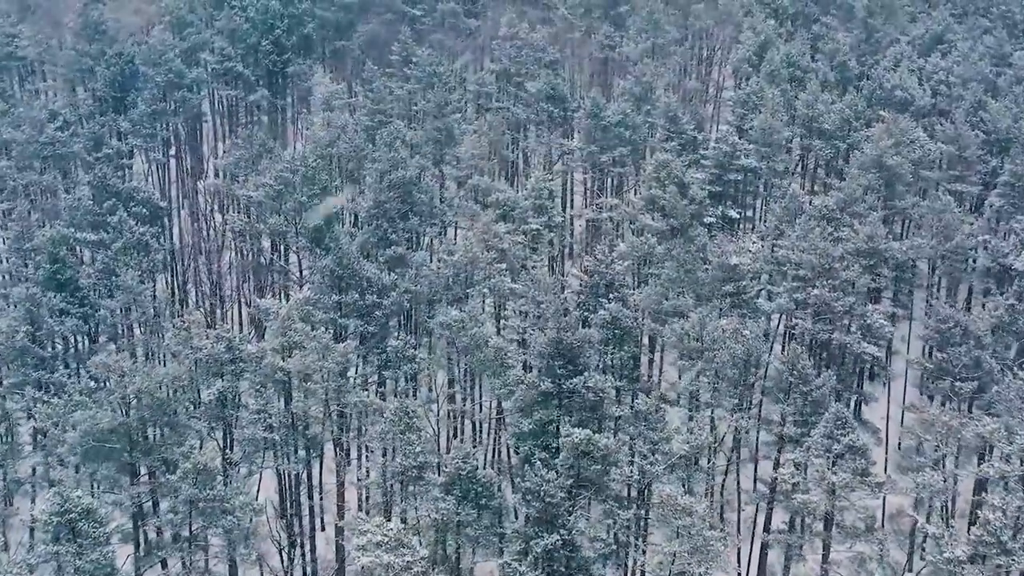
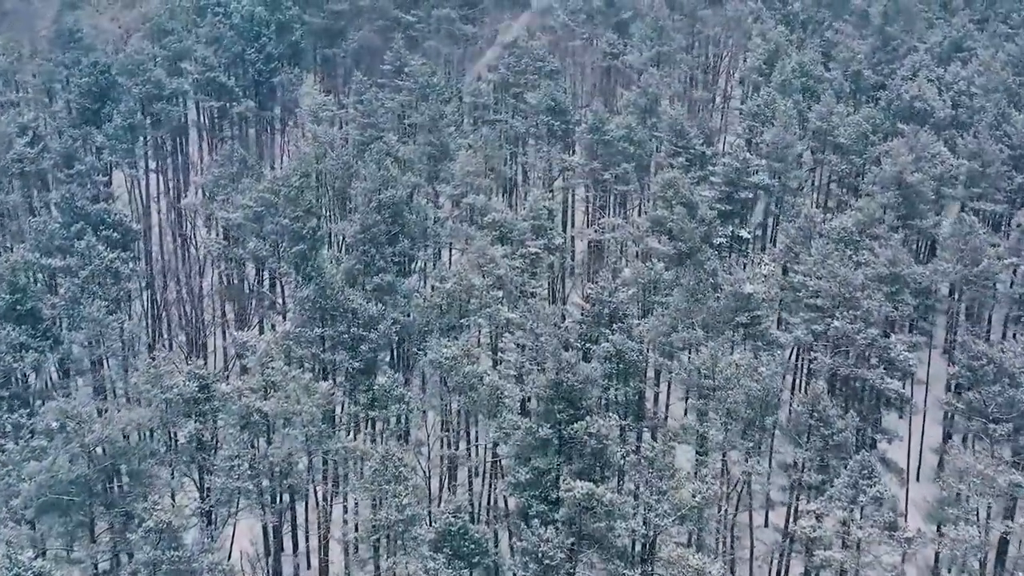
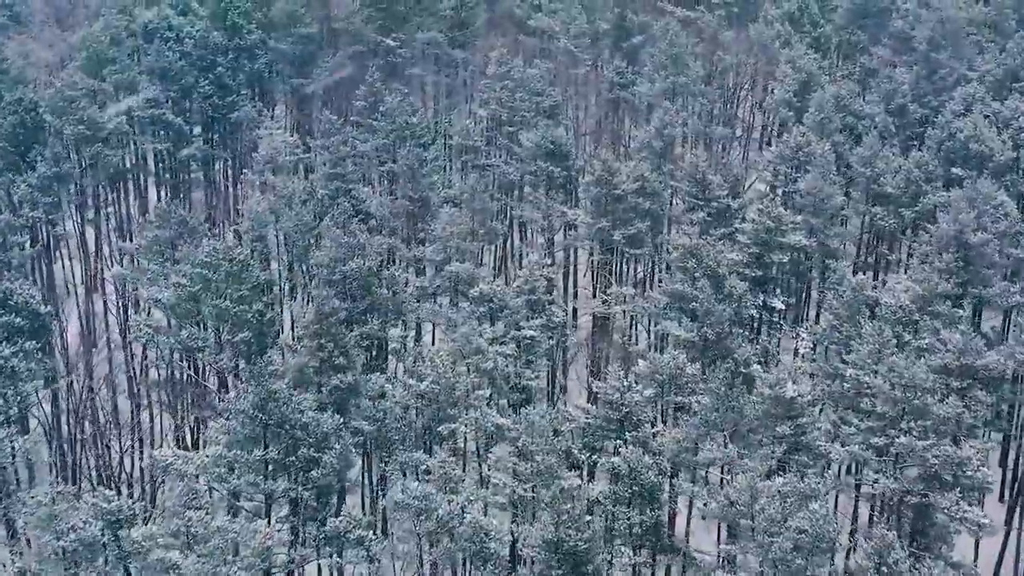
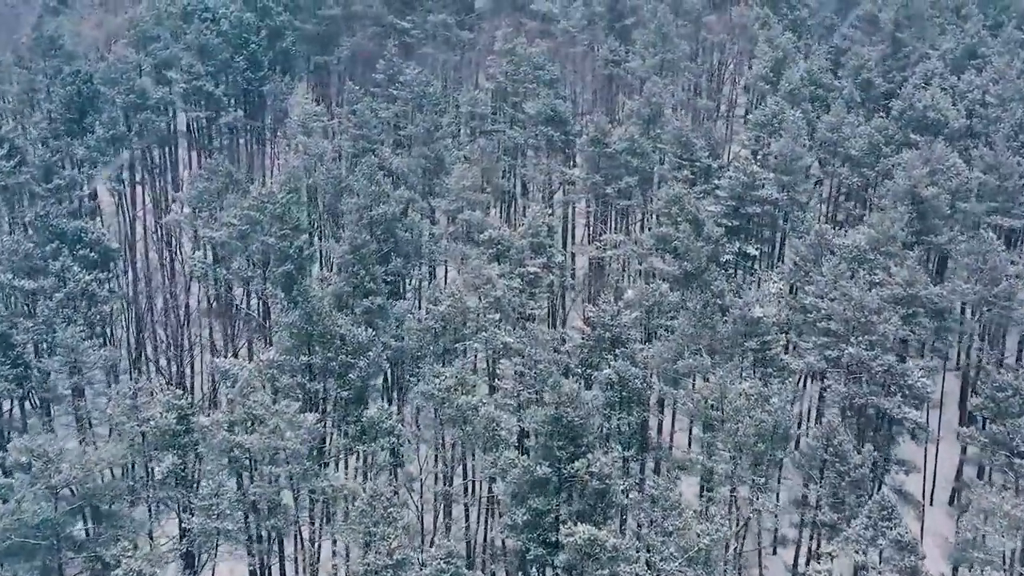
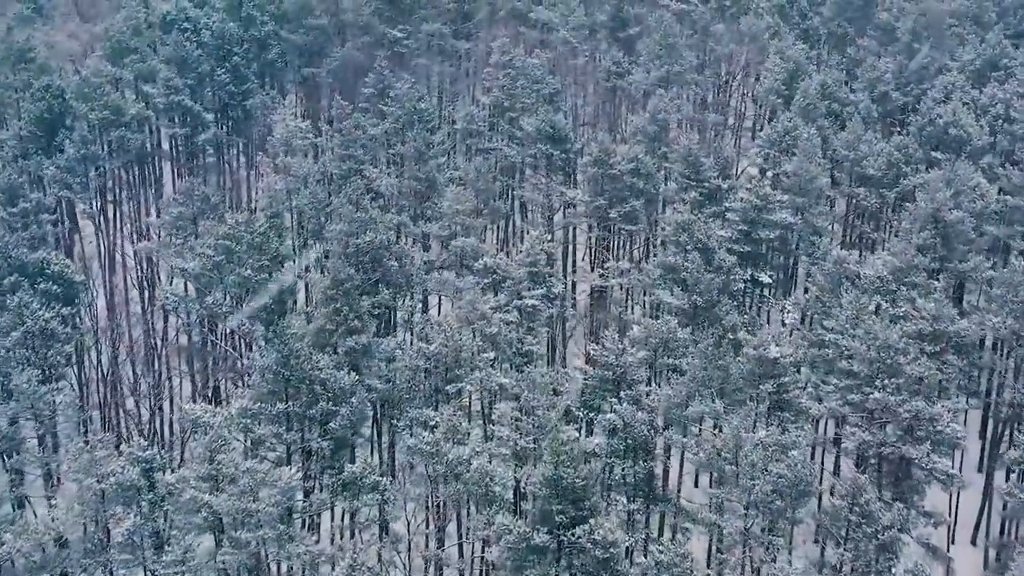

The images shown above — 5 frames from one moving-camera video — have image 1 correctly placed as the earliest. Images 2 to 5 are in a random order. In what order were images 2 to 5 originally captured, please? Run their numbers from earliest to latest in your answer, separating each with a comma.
2, 4, 5, 3
